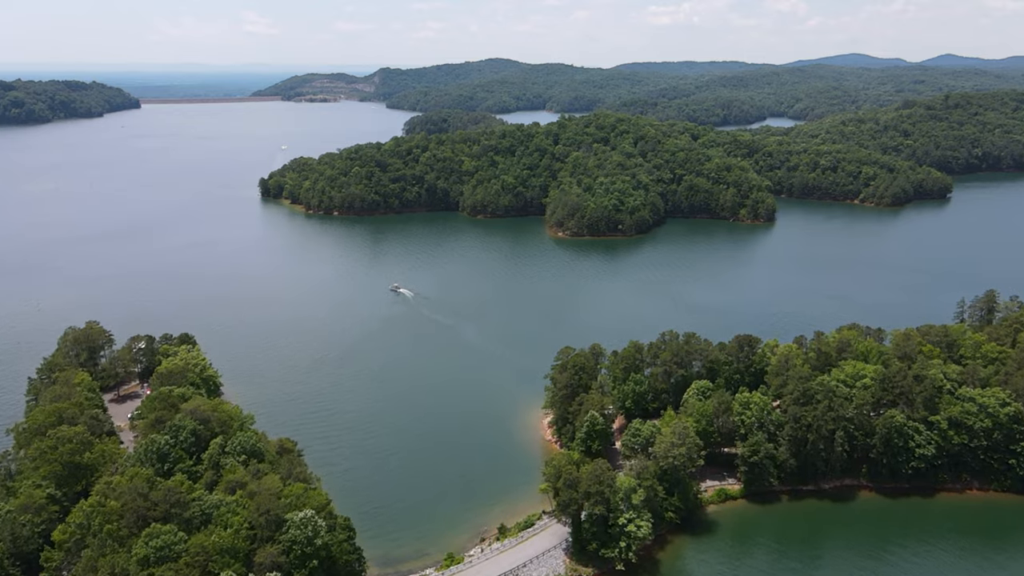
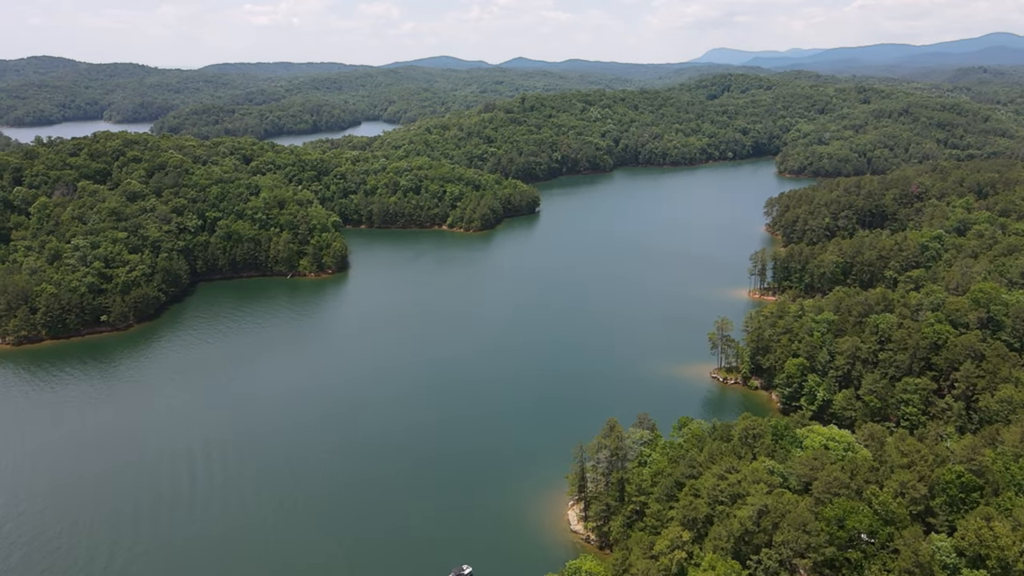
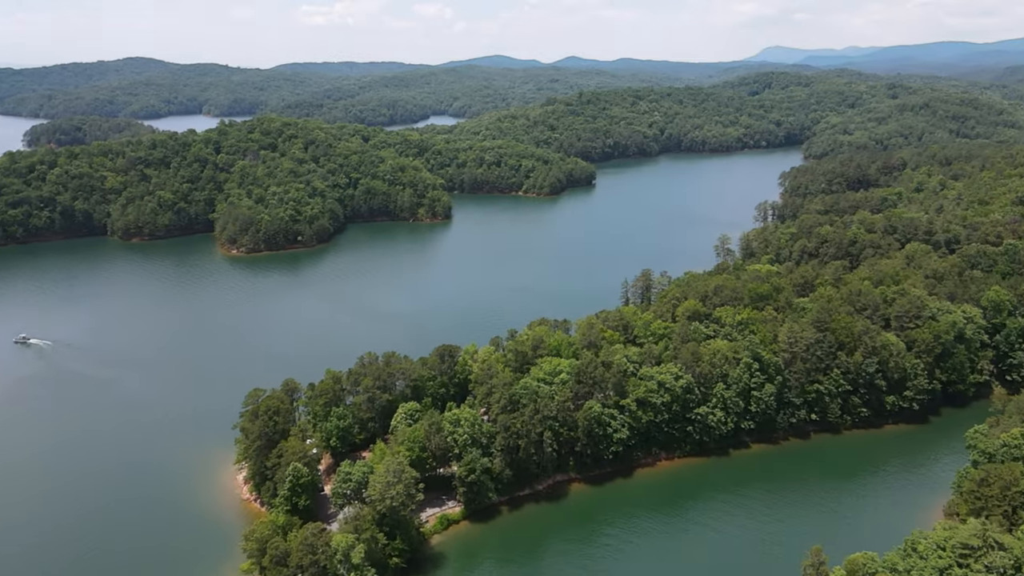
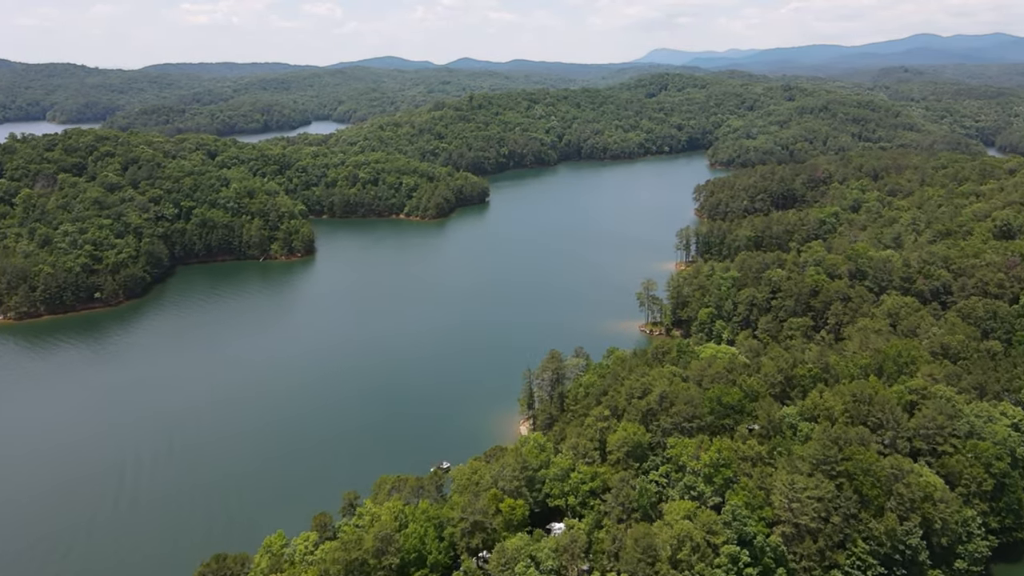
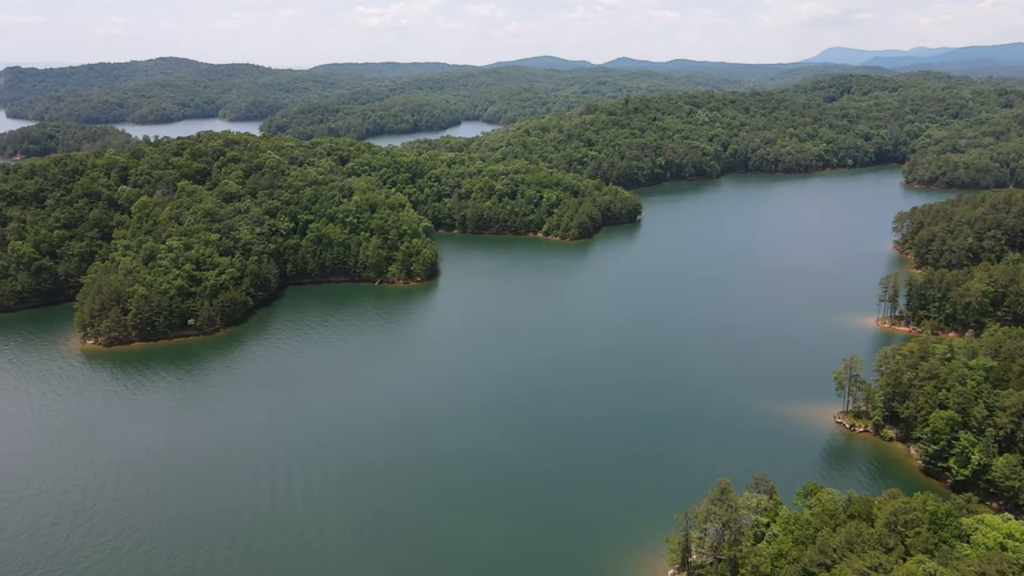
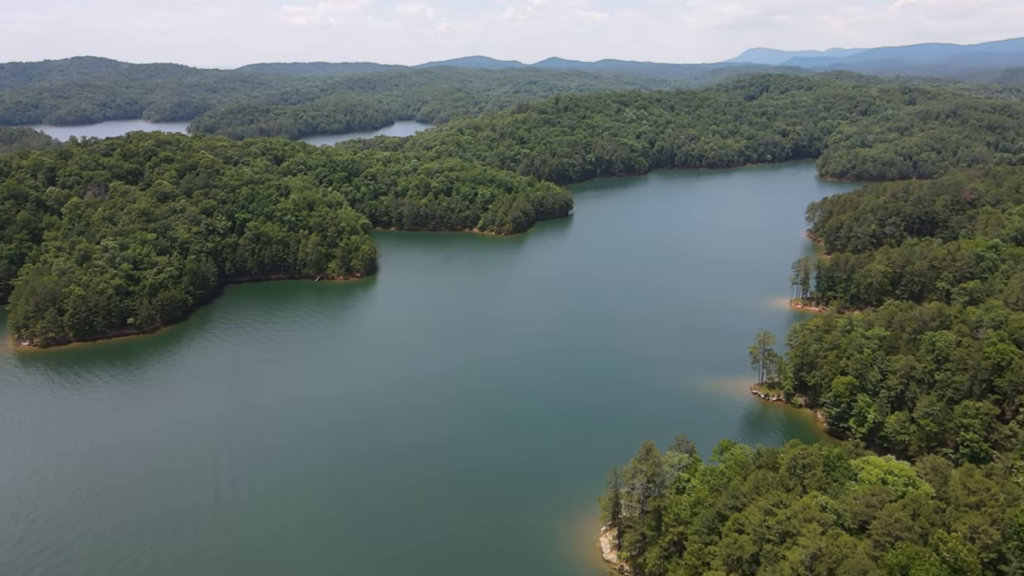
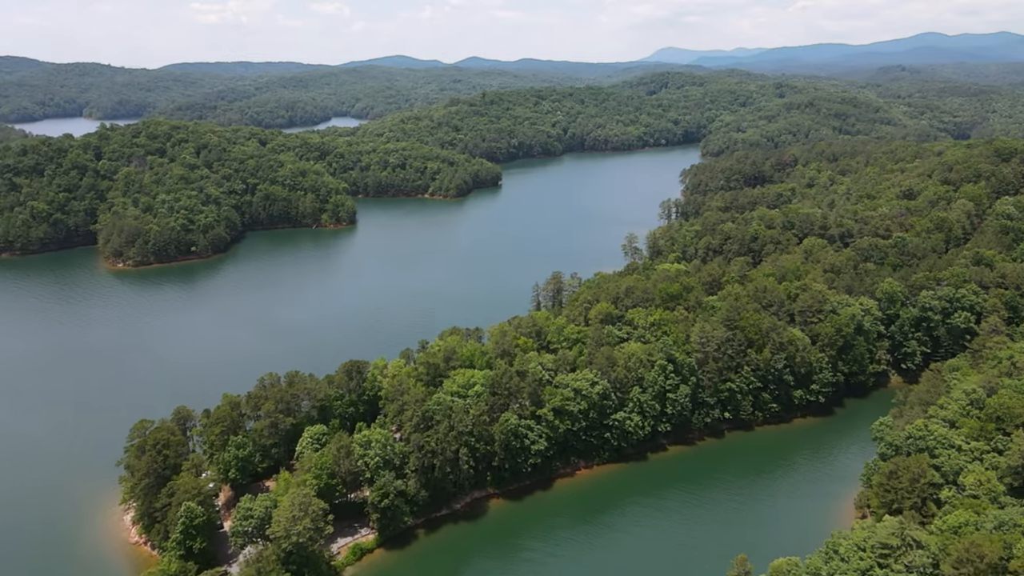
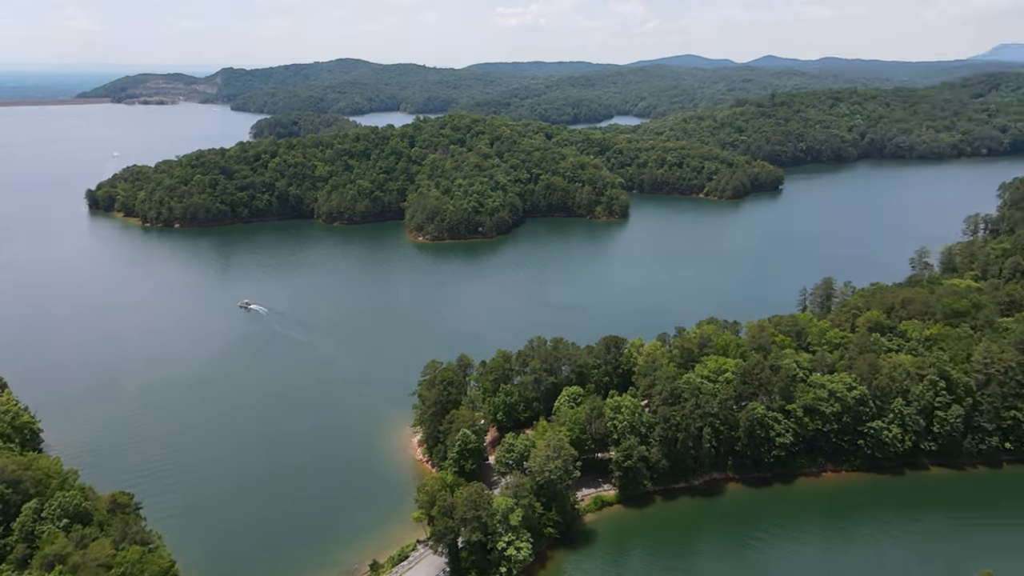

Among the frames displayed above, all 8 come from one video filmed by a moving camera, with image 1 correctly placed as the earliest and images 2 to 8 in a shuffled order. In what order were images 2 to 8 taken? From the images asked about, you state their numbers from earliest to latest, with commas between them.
8, 3, 7, 4, 2, 6, 5
